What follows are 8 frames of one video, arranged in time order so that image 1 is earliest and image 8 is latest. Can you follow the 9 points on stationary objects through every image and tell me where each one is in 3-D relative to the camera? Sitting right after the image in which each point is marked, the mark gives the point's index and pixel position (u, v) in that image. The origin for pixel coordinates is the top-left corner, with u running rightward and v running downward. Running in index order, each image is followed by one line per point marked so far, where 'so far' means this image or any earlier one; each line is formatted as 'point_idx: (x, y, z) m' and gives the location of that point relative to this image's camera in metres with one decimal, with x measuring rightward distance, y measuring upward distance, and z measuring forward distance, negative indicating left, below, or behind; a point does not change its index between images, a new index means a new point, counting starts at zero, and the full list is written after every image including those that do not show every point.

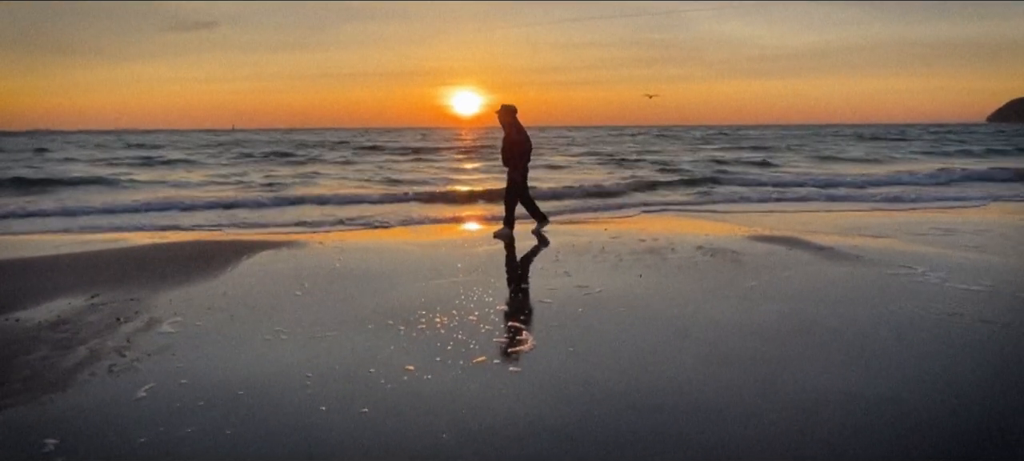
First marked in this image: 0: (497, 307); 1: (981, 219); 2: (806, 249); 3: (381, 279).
0: (-0.2, -0.7, +6.9) m
1: (+6.3, +0.1, +10.4) m
2: (+3.3, -0.2, +8.7) m
3: (-1.5, -0.5, +8.0) m
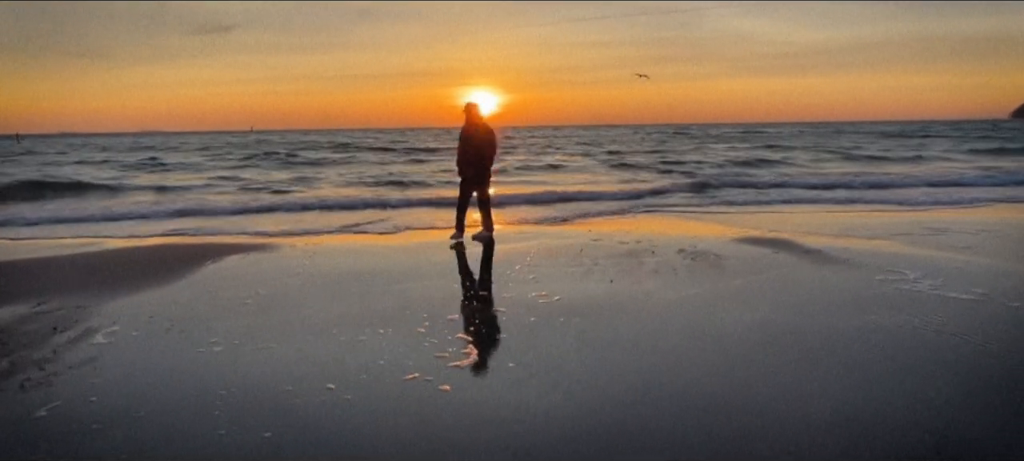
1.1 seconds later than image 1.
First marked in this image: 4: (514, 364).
0: (-0.6, -0.7, +6.5) m
1: (+6.0, +0.1, +9.9) m
2: (+3.0, -0.2, +8.2) m
3: (-1.8, -0.5, +7.7) m
4: (+0.1, -0.9, +5.5) m
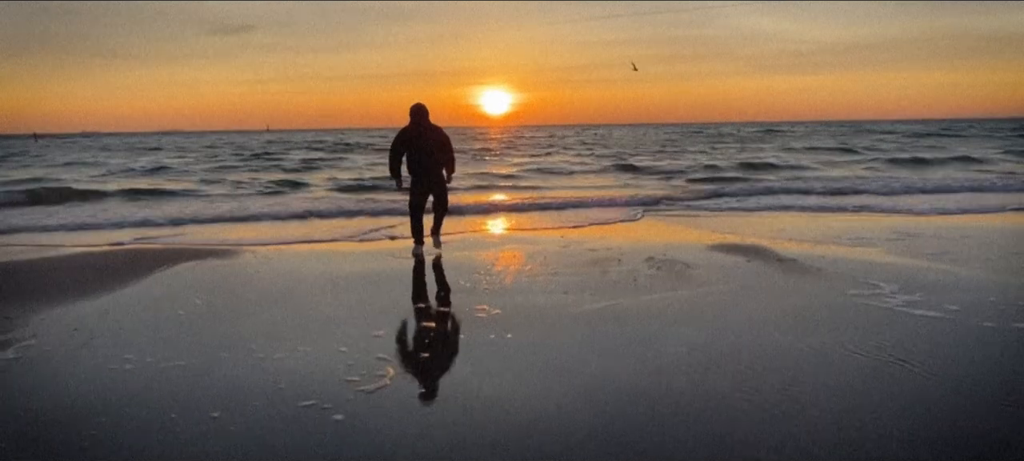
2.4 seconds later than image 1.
0: (-1.1, -0.8, +6.2) m
1: (+5.6, 0.0, +9.4) m
2: (+2.6, -0.3, +7.8) m
3: (-2.2, -0.6, +7.4) m
4: (-0.4, -1.0, +5.1) m
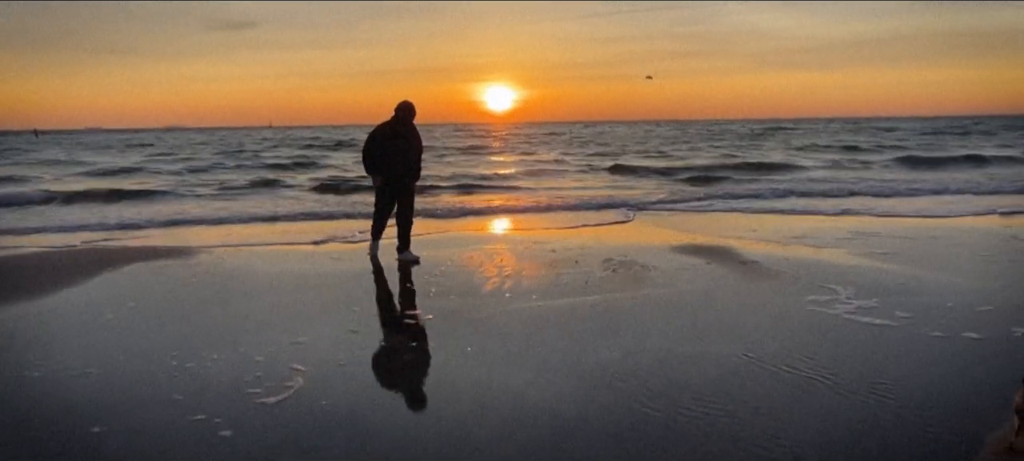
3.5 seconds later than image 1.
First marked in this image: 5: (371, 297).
0: (-1.5, -0.8, +6.0) m
1: (+5.2, 0.0, +9.1) m
2: (+2.1, -0.3, +7.6) m
3: (-2.7, -0.6, +7.1) m
4: (-0.9, -1.0, +4.9) m
5: (-1.3, -0.6, +7.1) m
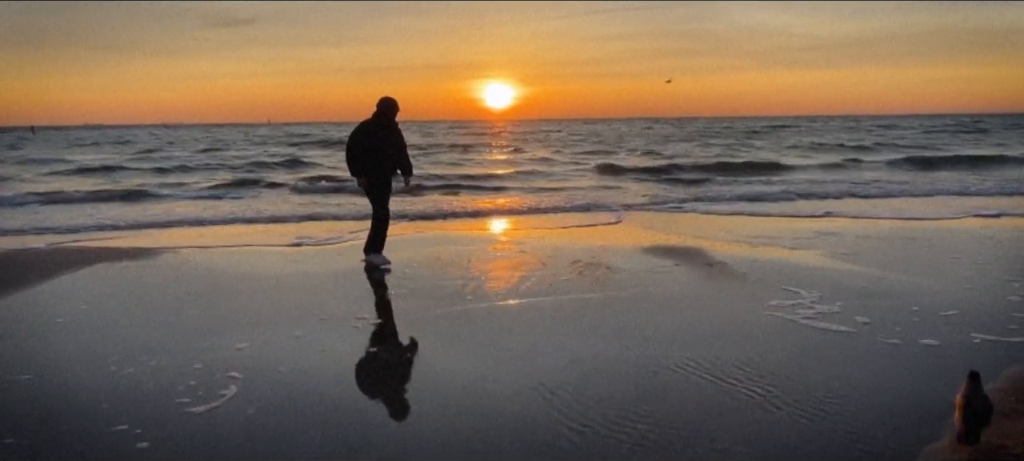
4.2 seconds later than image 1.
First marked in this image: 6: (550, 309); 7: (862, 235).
0: (-1.9, -0.8, +5.8) m
1: (+4.8, 0.0, +9.0) m
2: (+1.8, -0.3, +7.4) m
3: (-3.0, -0.6, +7.0) m
4: (-1.2, -1.1, +4.8) m
5: (-1.7, -0.6, +7.0) m
6: (+0.4, -0.7, +6.6) m
7: (+4.0, -0.1, +8.7) m
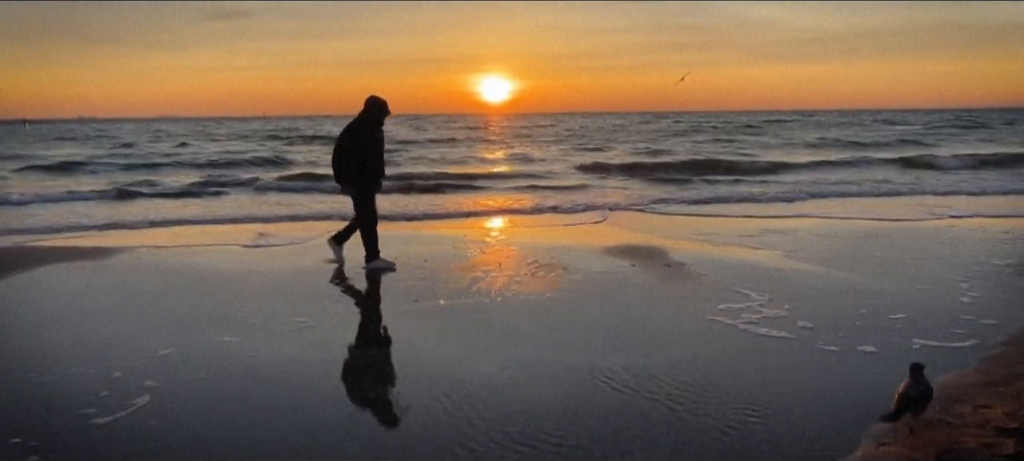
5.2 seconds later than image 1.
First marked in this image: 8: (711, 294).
0: (-2.3, -0.8, +5.8) m
1: (+4.4, 0.0, +8.9) m
2: (+1.4, -0.3, +7.4) m
3: (-3.5, -0.6, +6.9) m
4: (-1.7, -1.1, +4.7) m
5: (-2.1, -0.6, +6.9) m
6: (0.0, -0.7, +6.5) m
7: (+3.6, -0.1, +8.6) m
8: (+1.8, -0.5, +6.5) m
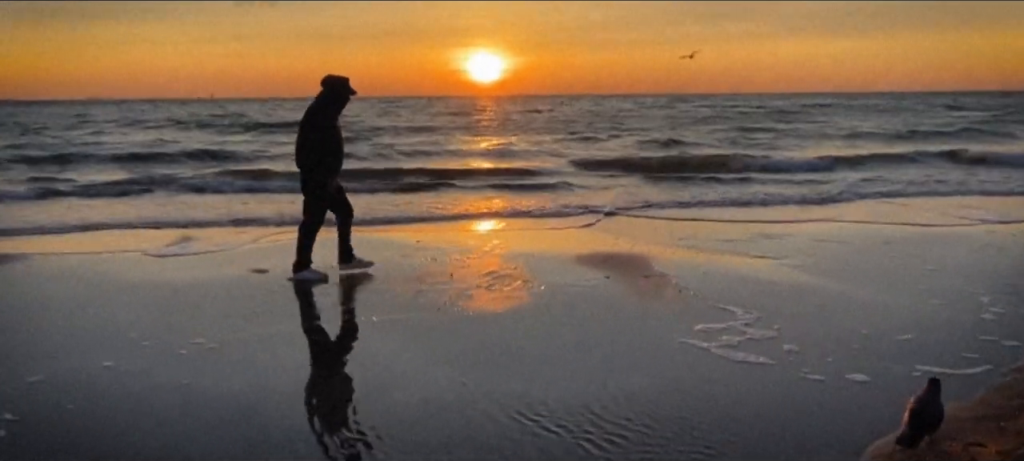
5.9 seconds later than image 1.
0: (-2.6, -0.9, +5.0) m
1: (+4.1, -0.1, +8.1) m
2: (+1.0, -0.4, +6.5) m
3: (-3.8, -0.6, +6.1) m
4: (-2.0, -1.2, +3.9) m
5: (-2.4, -0.7, +6.1) m
6: (-0.4, -0.8, +5.7) m
7: (+3.3, -0.1, +7.8) m
8: (+1.4, -0.6, +5.7) m
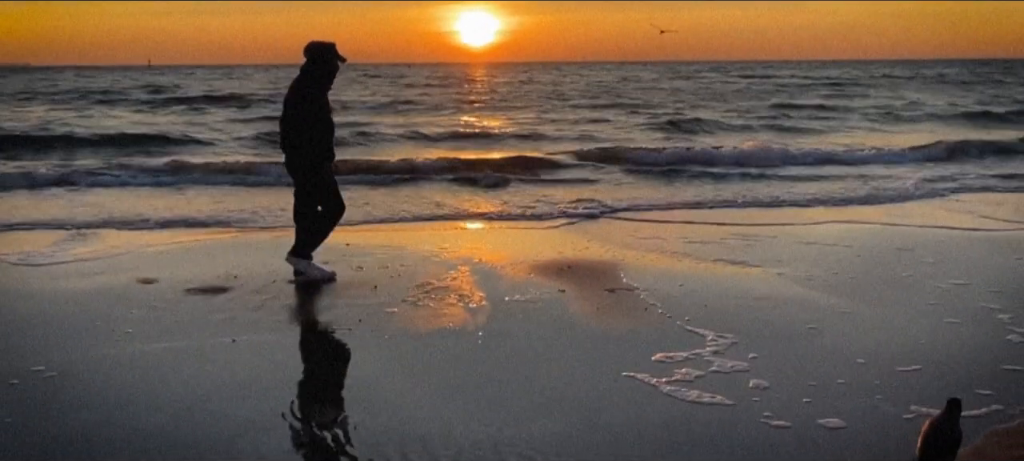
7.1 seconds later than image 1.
0: (-3.1, -1.0, +4.3) m
1: (+3.7, -0.1, +7.1) m
2: (+0.6, -0.5, +5.7) m
3: (-4.3, -0.6, +5.5) m
4: (-2.6, -1.3, +3.2) m
5: (-2.9, -0.7, +5.4) m
6: (-0.8, -0.8, +4.9) m
7: (+2.9, -0.1, +6.9) m
8: (+0.9, -0.7, +4.9) m
